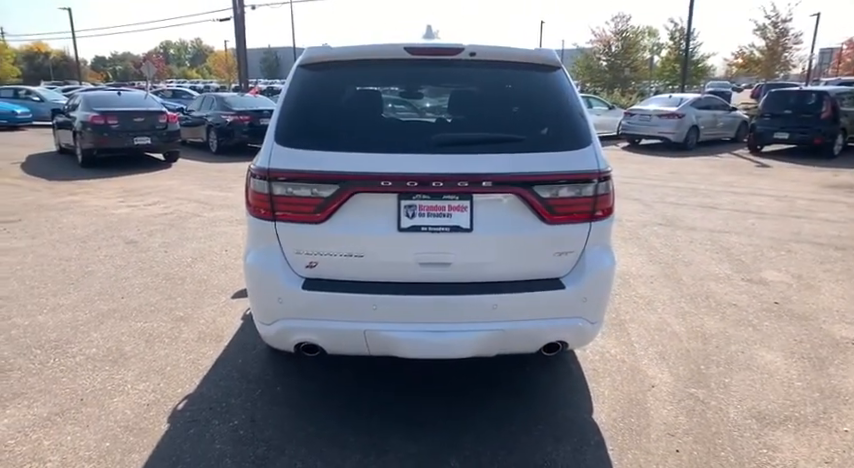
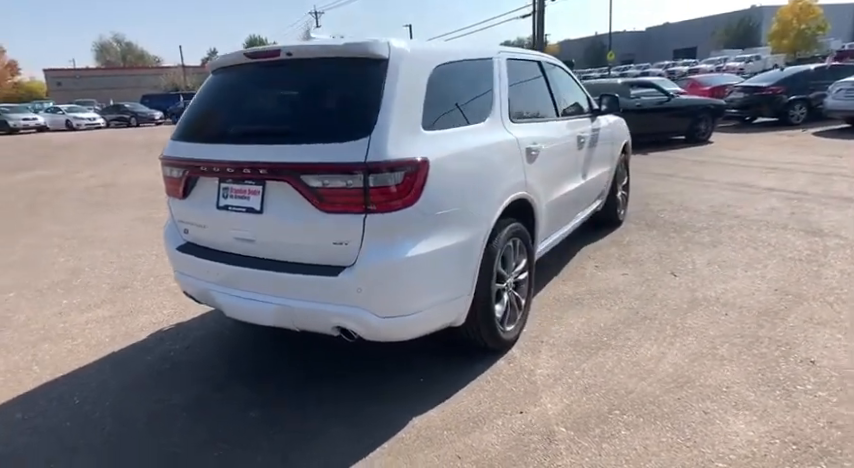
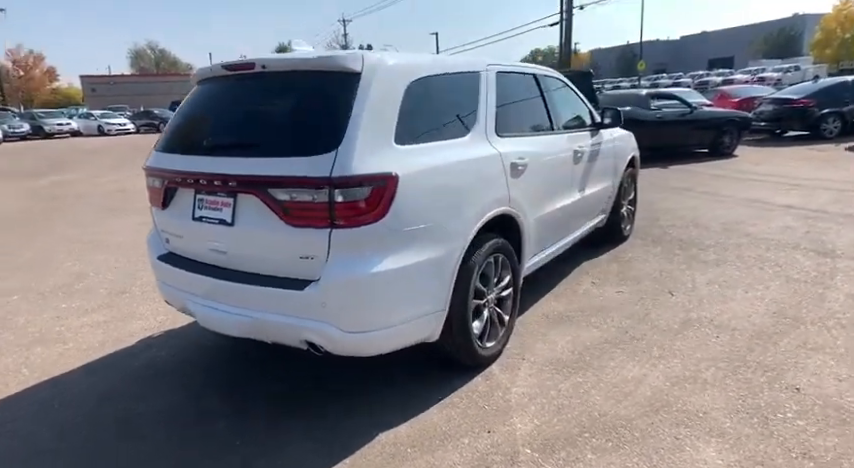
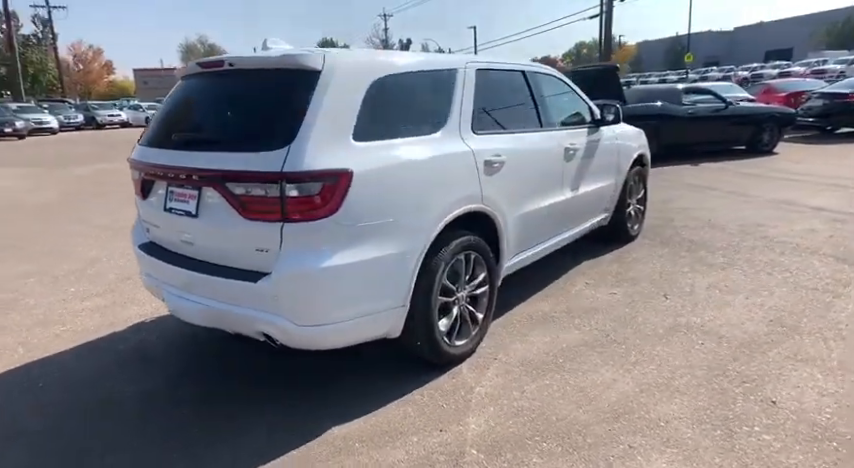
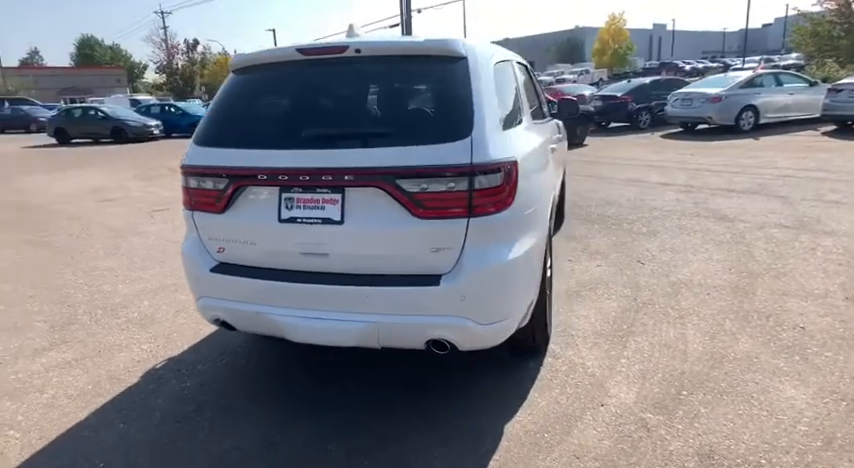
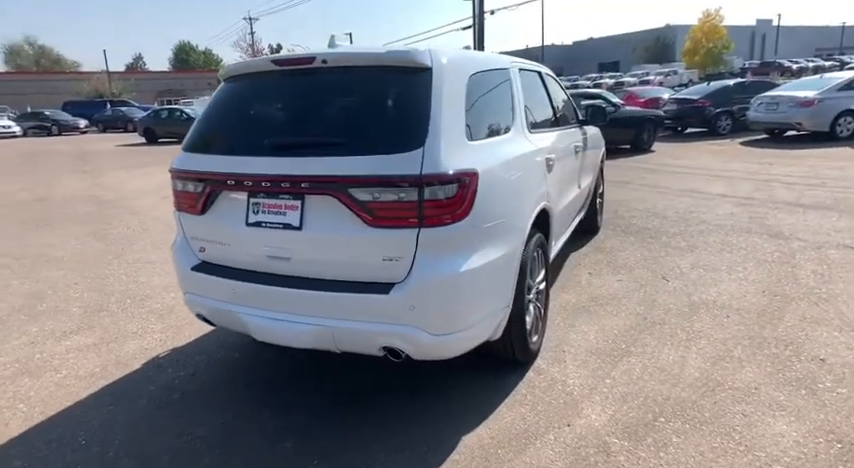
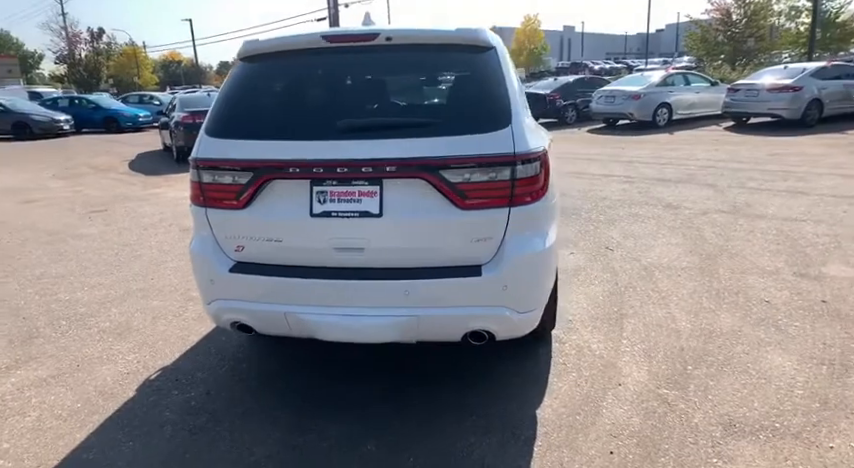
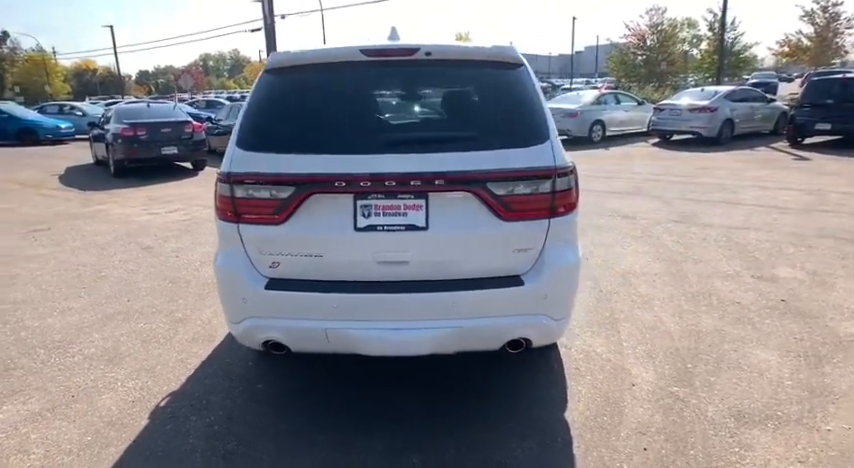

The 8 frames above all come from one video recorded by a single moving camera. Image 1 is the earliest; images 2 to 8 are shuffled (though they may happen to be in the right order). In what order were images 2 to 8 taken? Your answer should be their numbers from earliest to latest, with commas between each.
8, 7, 5, 6, 2, 3, 4
